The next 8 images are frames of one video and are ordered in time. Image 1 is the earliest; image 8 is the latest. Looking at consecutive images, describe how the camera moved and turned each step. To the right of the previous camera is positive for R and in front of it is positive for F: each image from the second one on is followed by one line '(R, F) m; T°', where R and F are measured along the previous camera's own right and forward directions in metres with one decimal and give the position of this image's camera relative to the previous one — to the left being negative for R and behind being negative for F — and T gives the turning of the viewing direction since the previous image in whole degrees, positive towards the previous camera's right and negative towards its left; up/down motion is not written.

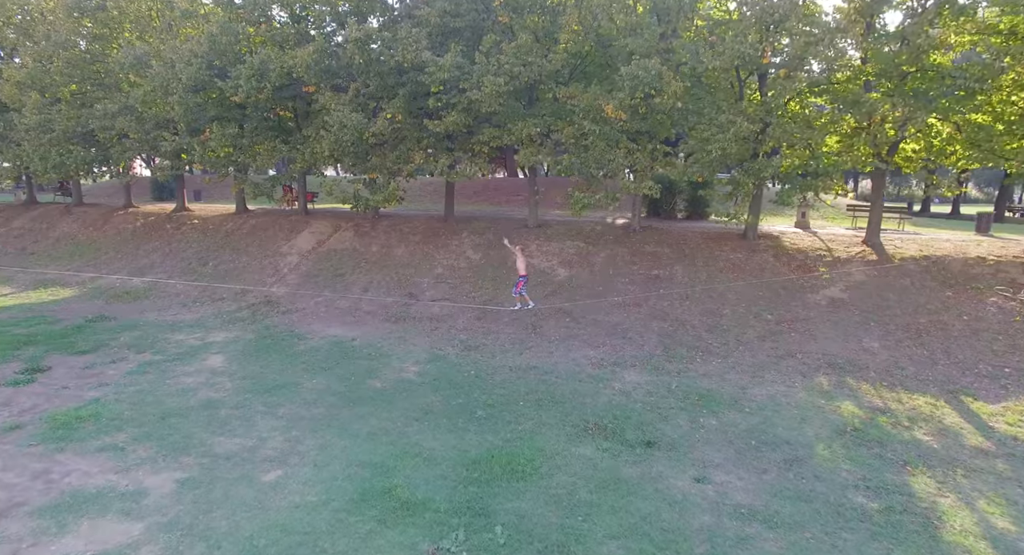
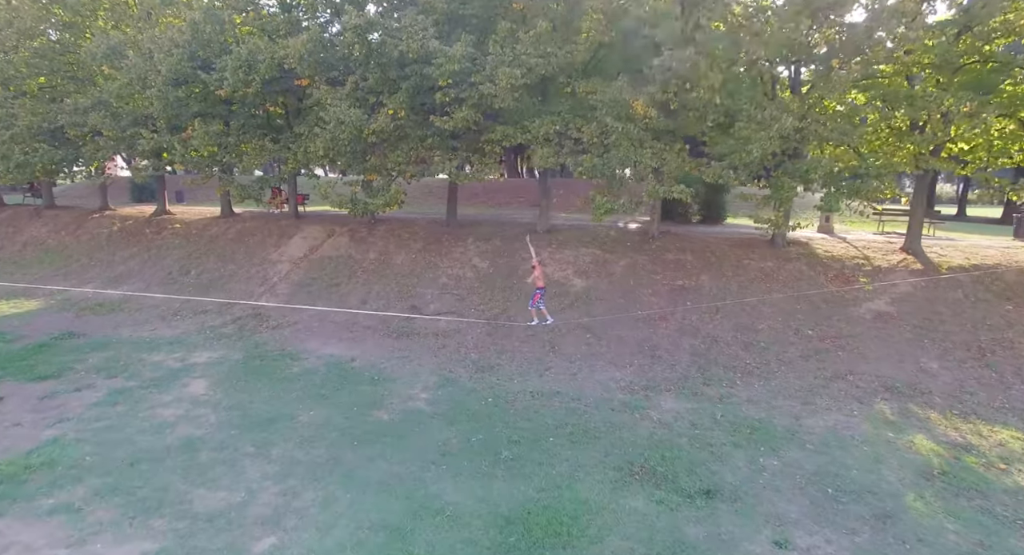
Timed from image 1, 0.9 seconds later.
(-0.6, +1.2) m; +1°
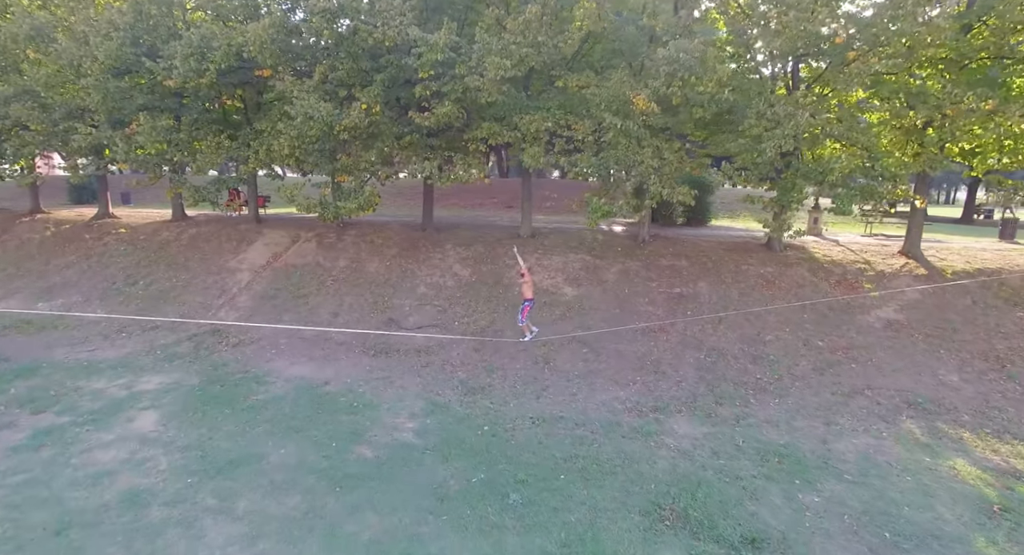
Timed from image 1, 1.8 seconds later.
(-0.5, +1.0) m; +4°
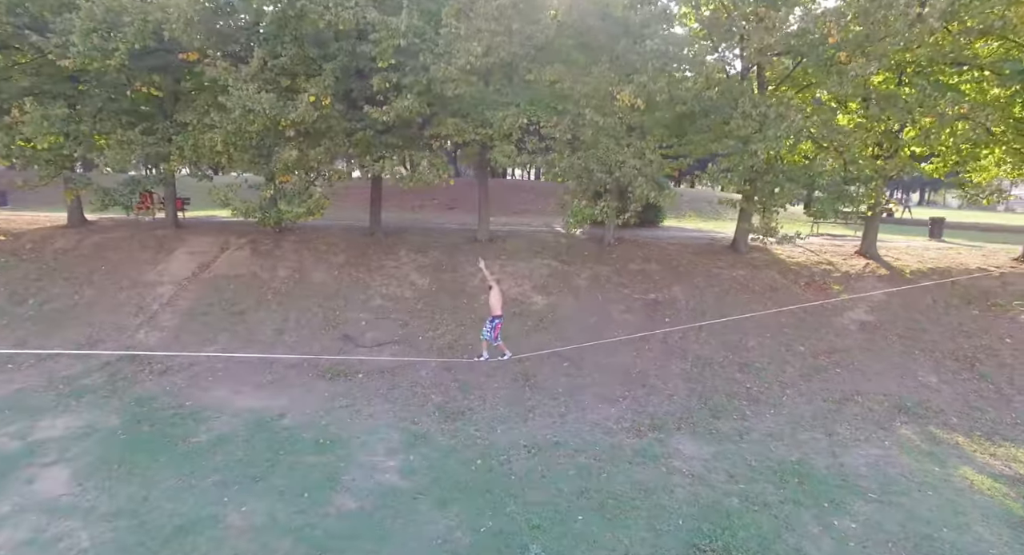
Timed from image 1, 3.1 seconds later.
(-1.0, +1.0) m; +8°
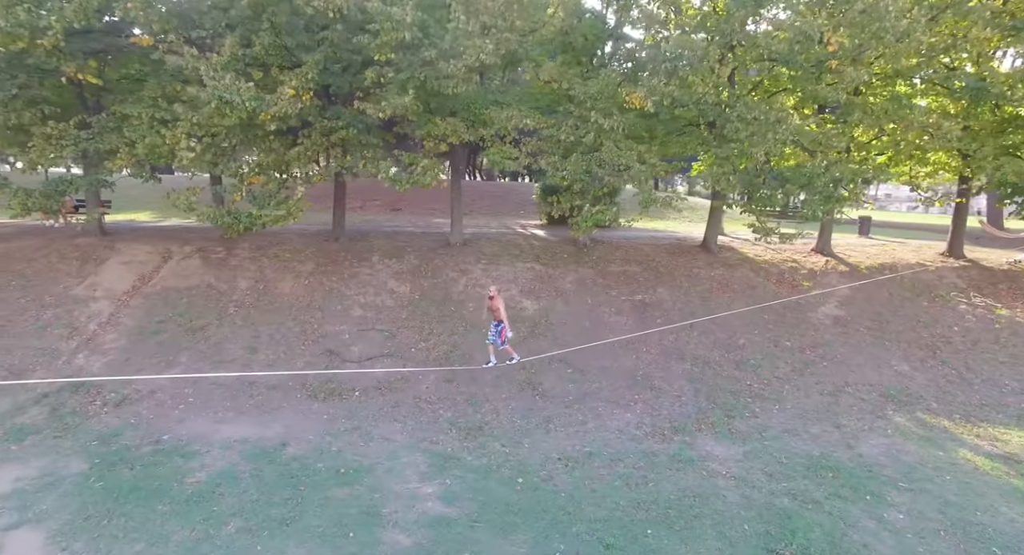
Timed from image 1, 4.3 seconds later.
(-1.7, +0.5) m; +9°
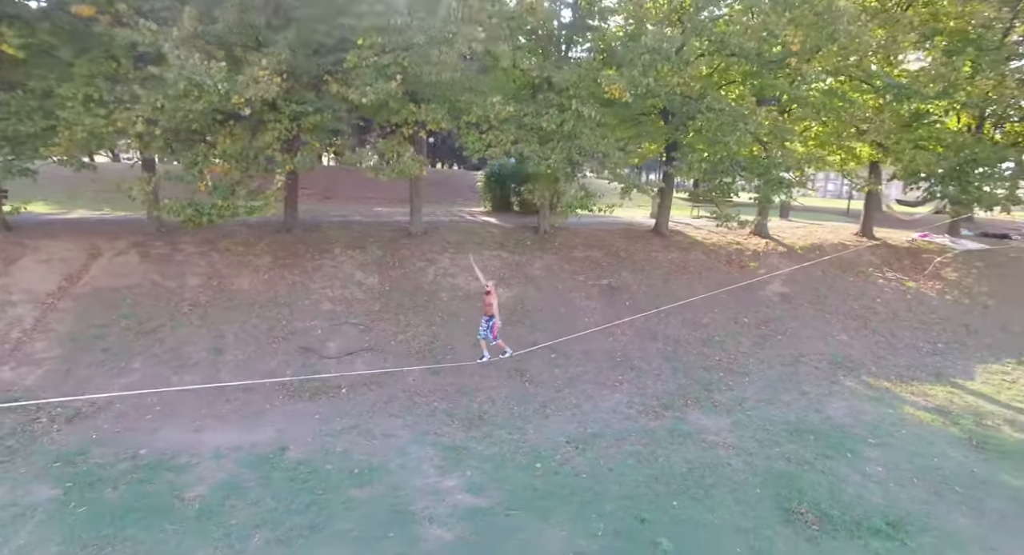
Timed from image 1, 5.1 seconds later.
(-1.4, +0.1) m; +9°
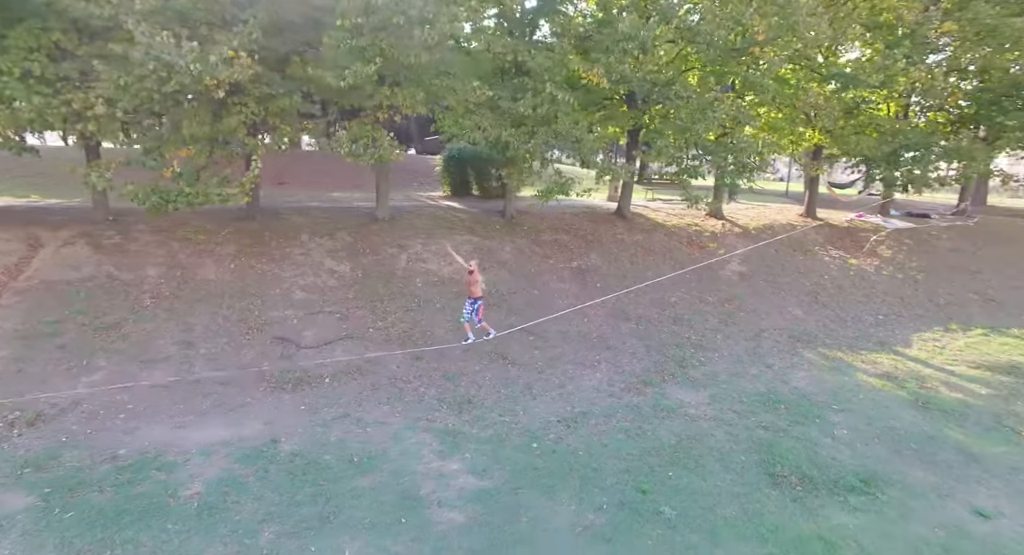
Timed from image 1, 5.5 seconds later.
(-0.7, -0.1) m; +6°
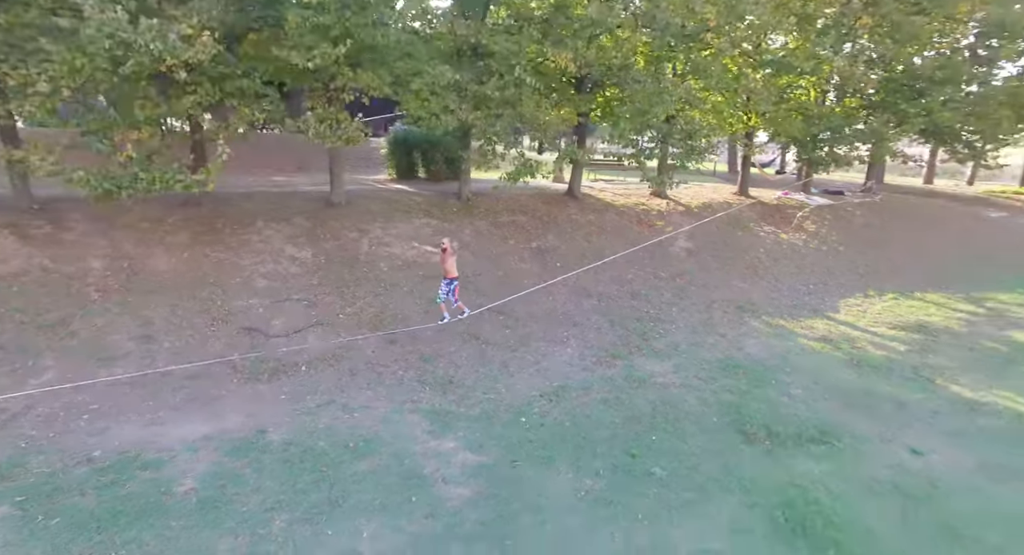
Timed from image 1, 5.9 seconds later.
(-0.8, -0.2) m; +7°
